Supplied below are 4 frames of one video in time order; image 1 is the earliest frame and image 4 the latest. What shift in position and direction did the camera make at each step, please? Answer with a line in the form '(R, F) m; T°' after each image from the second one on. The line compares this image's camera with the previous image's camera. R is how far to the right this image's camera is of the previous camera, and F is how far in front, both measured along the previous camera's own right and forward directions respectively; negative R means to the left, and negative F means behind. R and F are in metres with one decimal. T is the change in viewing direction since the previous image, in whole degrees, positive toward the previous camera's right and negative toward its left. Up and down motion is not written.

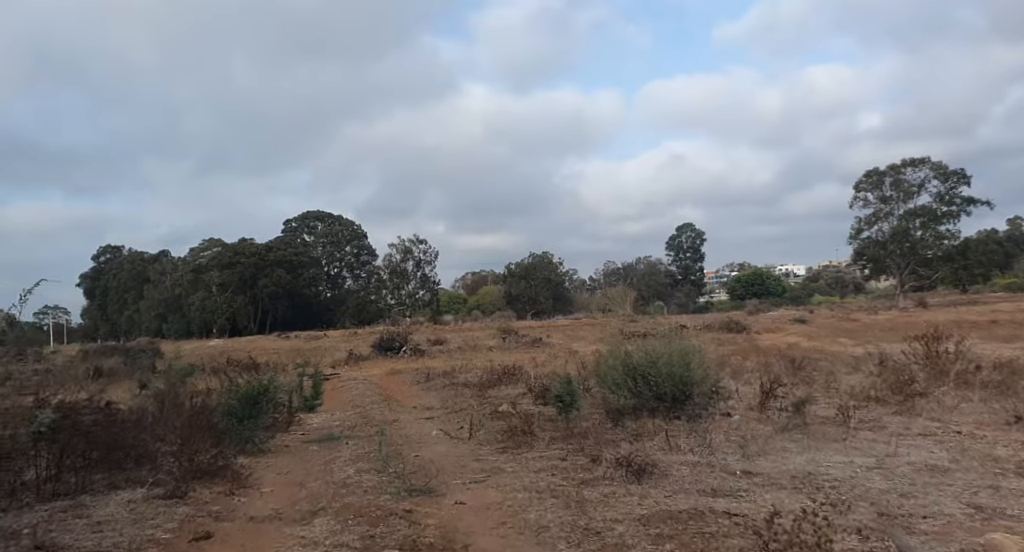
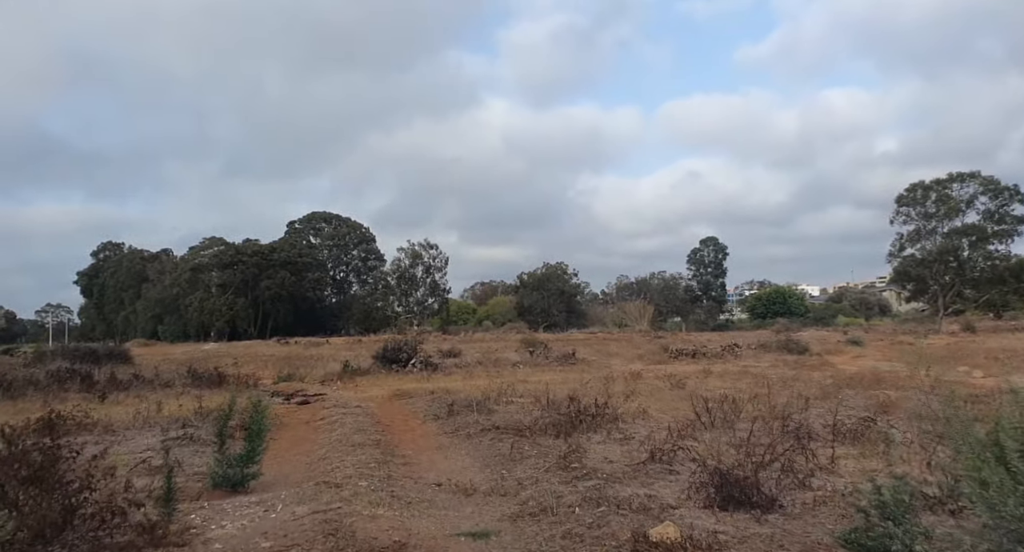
(-1.3, +7.3) m; -1°
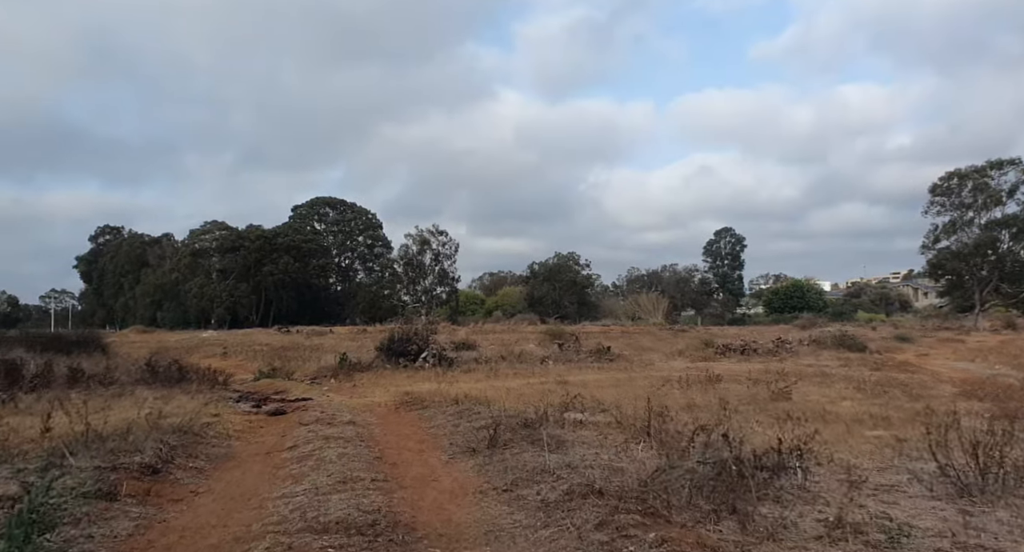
(-0.9, +5.3) m; -1°
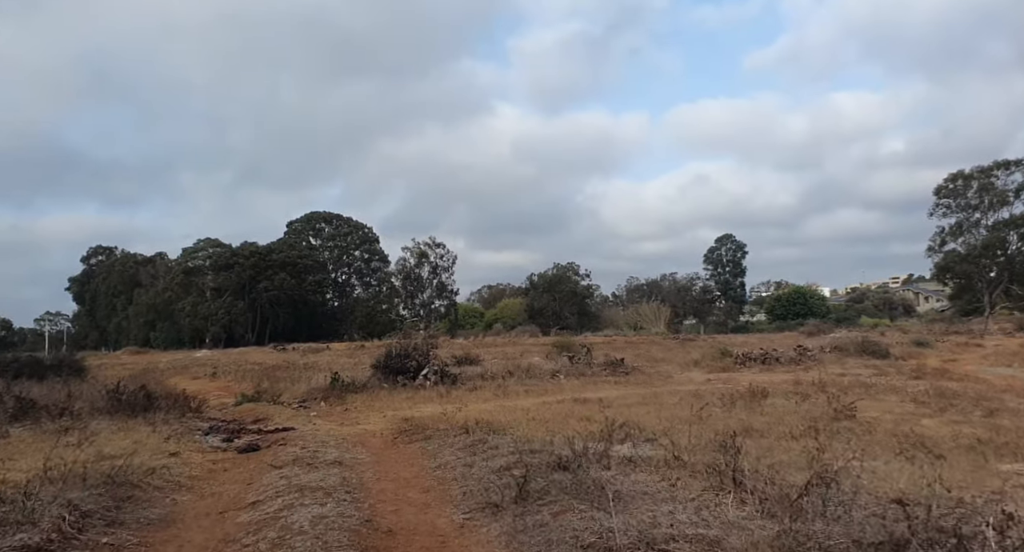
(-0.3, +2.3) m; 0°
